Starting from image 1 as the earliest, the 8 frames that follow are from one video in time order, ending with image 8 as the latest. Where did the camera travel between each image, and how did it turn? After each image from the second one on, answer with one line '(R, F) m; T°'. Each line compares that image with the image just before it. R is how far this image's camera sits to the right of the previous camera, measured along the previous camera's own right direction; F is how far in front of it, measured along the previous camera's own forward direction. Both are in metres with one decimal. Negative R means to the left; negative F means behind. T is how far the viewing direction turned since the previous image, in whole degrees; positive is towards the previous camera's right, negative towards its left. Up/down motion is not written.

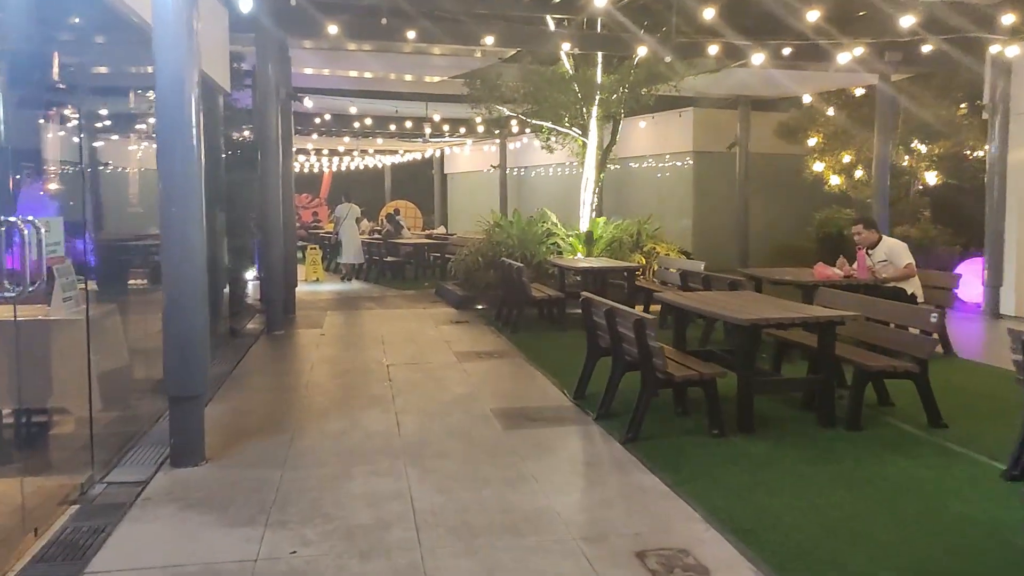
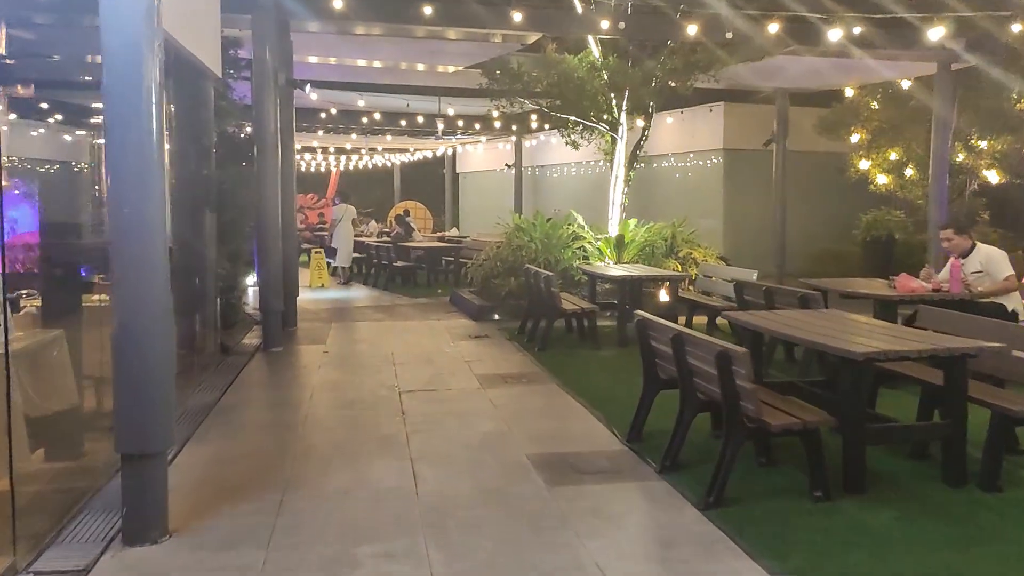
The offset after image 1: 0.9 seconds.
(-0.2, +1.0) m; -1°
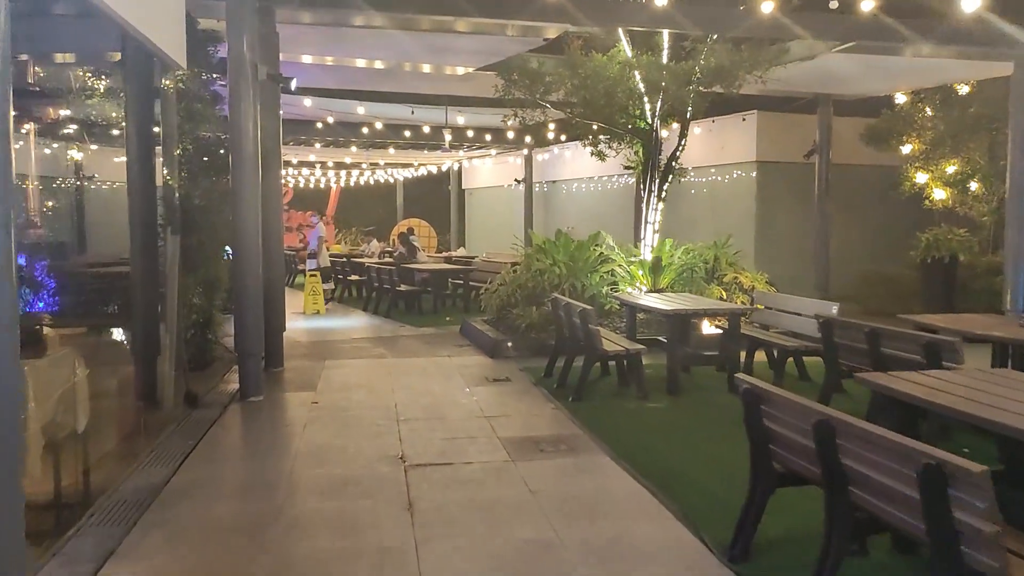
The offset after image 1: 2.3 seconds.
(-0.2, +1.3) m; 0°
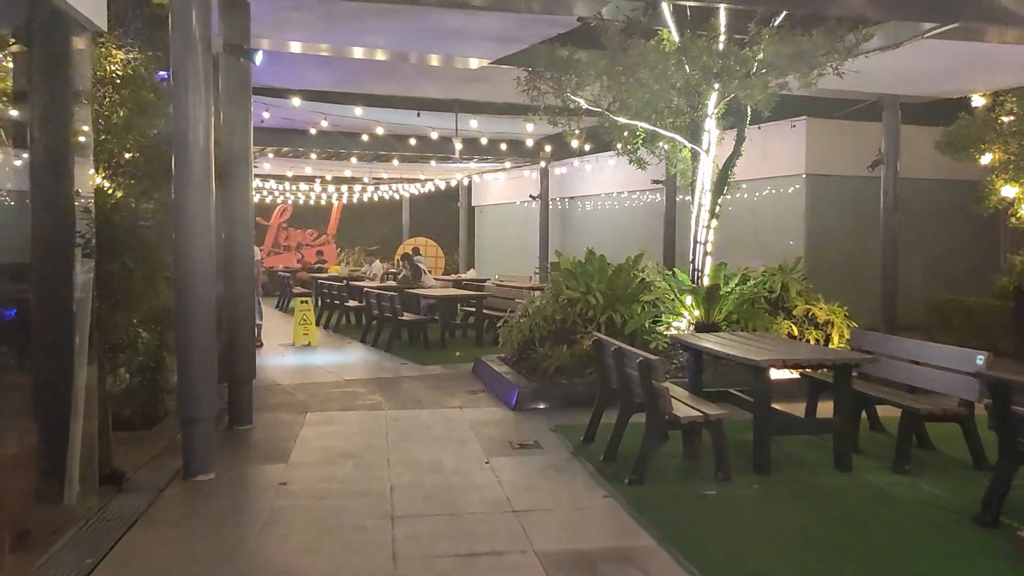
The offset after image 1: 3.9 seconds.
(-0.2, +1.6) m; 0°
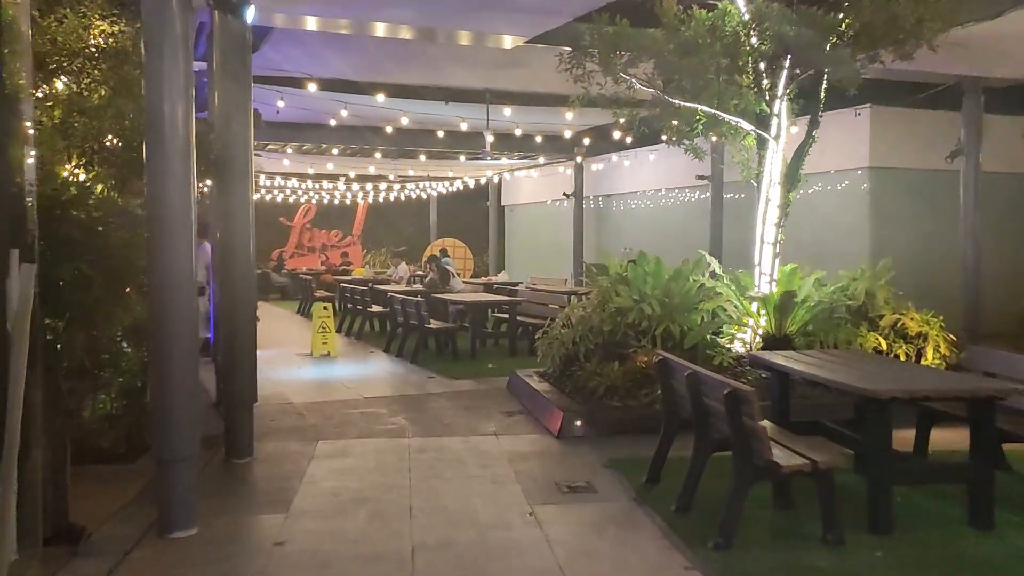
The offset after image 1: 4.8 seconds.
(-0.1, +1.0) m; -2°
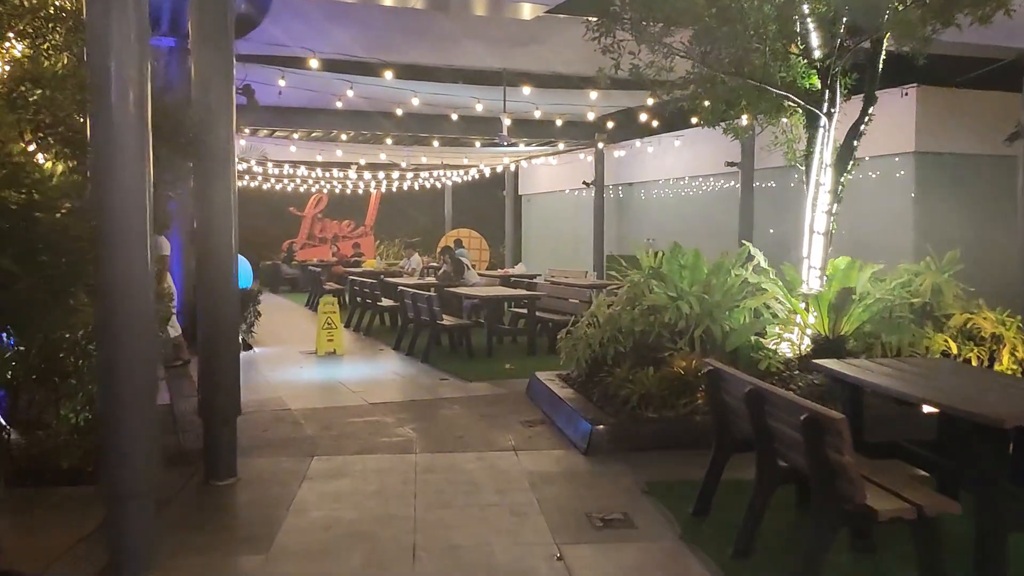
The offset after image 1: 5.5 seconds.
(0.0, +0.7) m; -1°
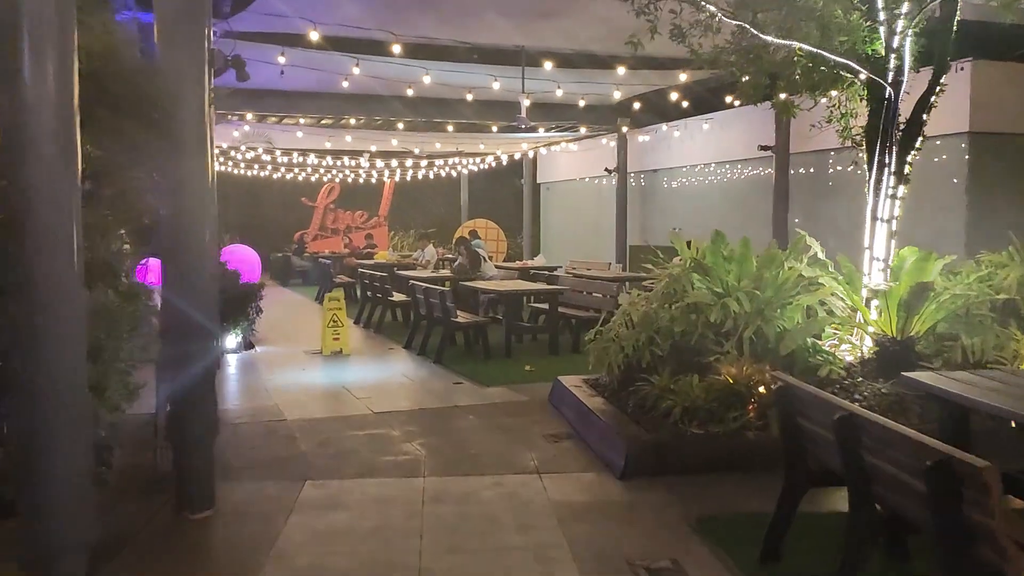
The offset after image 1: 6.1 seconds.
(0.0, +0.7) m; -1°
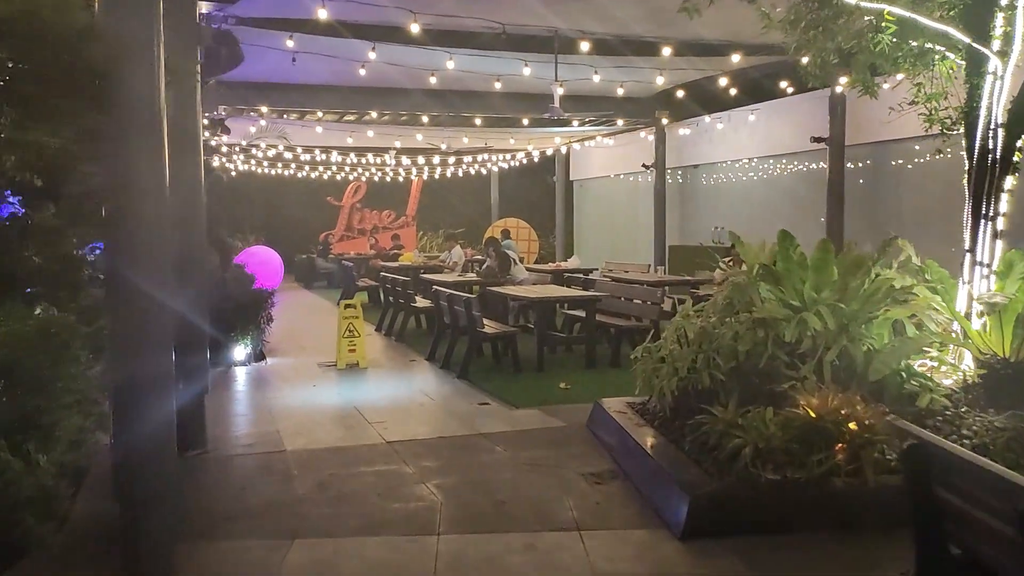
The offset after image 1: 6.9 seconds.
(0.0, +0.8) m; -2°
